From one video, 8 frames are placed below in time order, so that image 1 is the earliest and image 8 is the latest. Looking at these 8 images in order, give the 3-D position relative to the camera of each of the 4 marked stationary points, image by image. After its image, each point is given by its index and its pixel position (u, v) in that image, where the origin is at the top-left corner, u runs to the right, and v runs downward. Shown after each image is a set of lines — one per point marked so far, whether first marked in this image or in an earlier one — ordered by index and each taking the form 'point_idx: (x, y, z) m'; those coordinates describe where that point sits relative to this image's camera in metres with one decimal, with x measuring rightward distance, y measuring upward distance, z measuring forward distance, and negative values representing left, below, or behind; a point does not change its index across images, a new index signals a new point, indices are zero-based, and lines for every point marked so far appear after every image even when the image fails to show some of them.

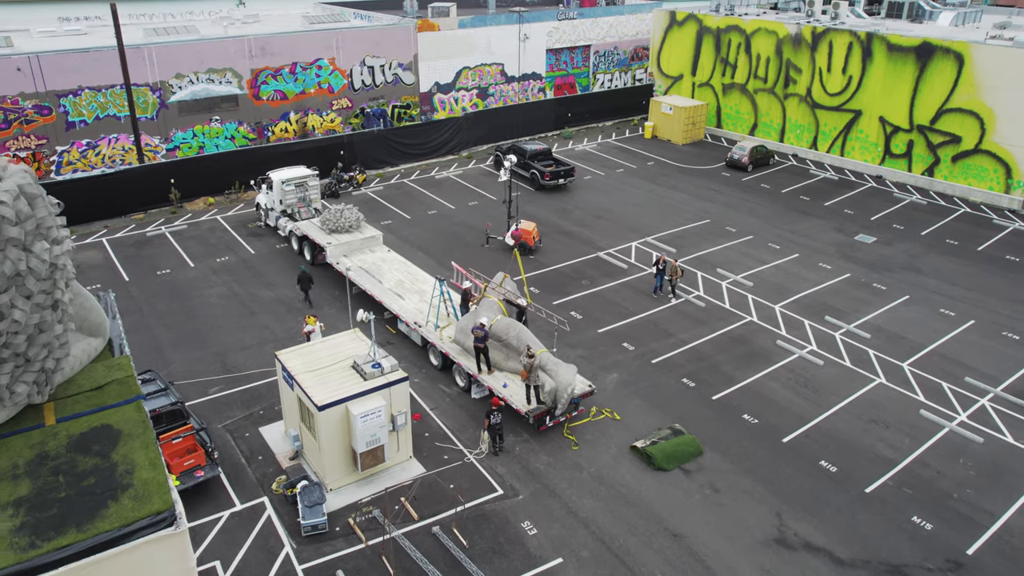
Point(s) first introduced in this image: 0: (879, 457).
0: (+8.4, -3.8, +17.6) m
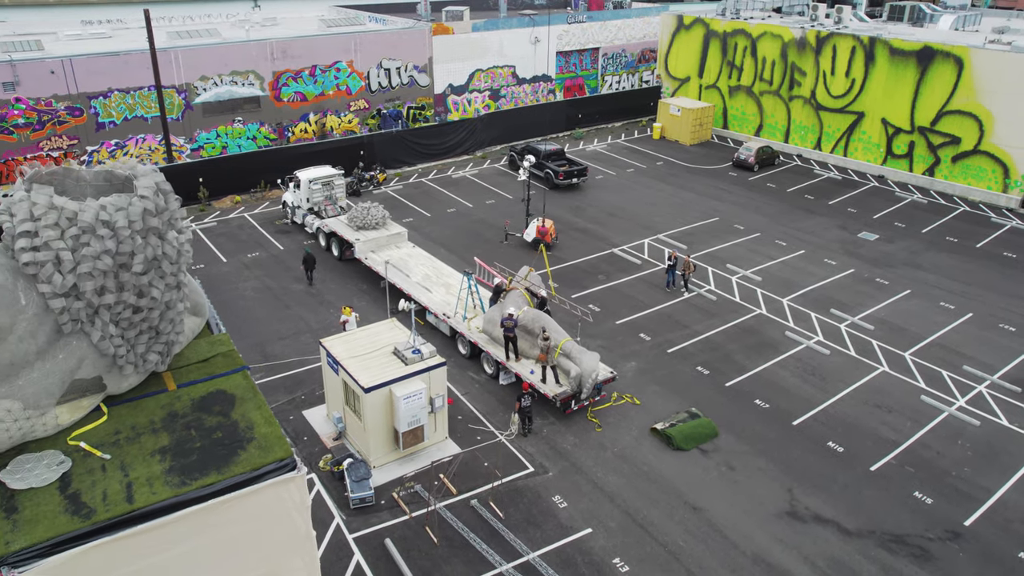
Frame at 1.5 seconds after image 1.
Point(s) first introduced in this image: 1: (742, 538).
0: (+9.0, -3.6, +18.8) m
1: (+4.7, -5.1, +15.7) m
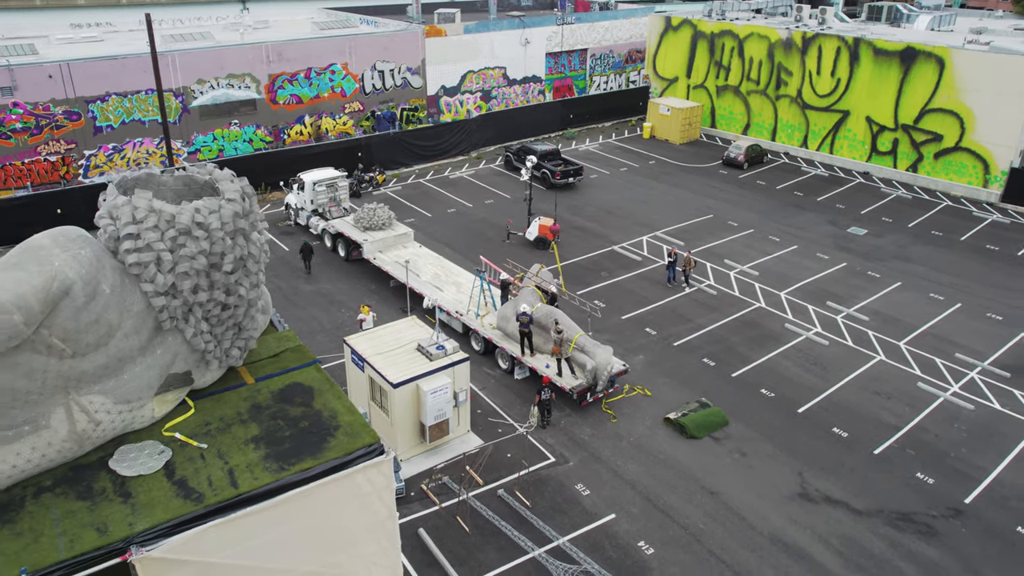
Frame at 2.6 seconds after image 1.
0: (+9.5, -3.4, +19.7) m
1: (+5.3, -4.9, +16.5) m
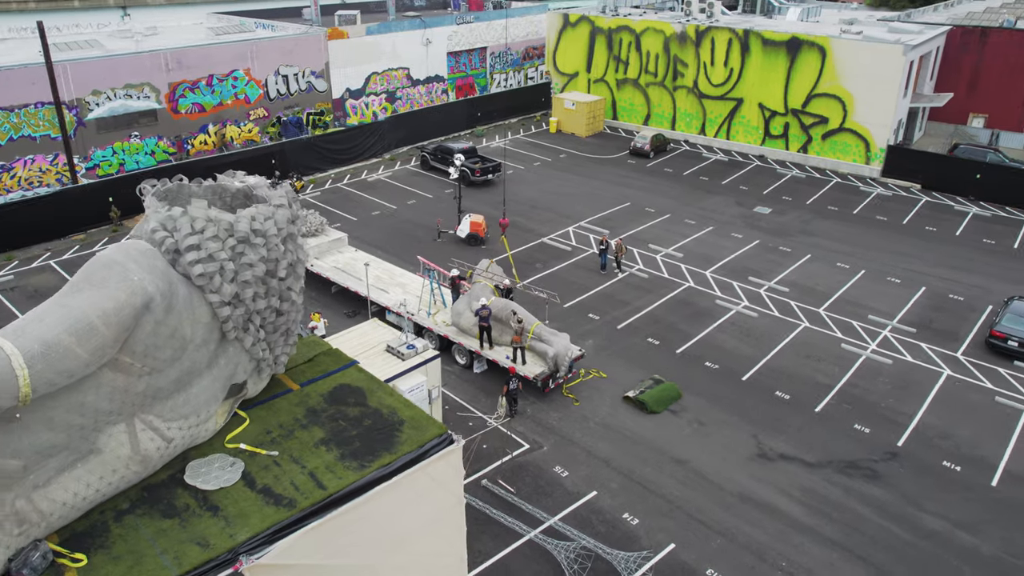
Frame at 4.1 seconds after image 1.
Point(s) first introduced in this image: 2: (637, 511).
0: (+8.5, -2.6, +21.5) m
1: (+4.9, -4.4, +17.7) m
2: (+2.7, -4.8, +16.7) m
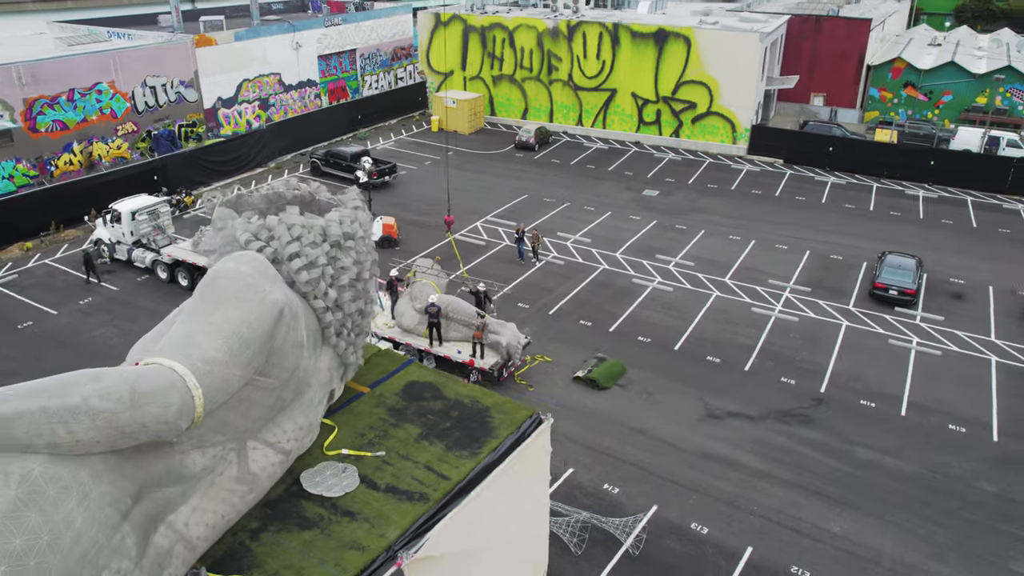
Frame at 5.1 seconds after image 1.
0: (+6.9, -1.7, +23.4) m
1: (+4.3, -3.8, +19.1) m
2: (+2.4, -4.4, +17.7) m
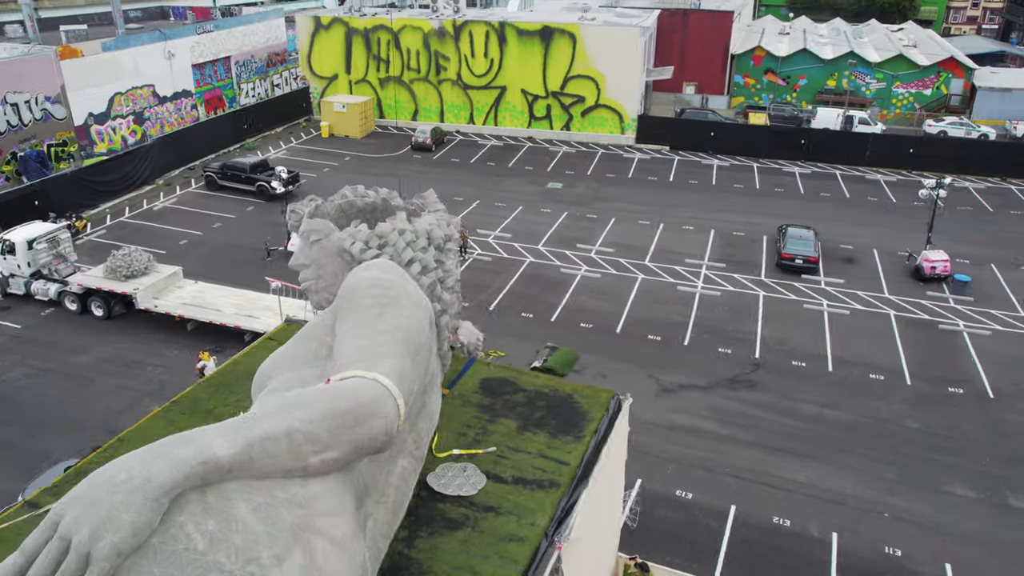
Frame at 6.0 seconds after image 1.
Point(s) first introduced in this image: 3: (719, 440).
0: (+5.3, -1.1, +24.8) m
1: (+3.6, -3.4, +20.1) m
2: (+2.0, -4.1, +18.4) m
3: (+5.2, -3.8, +19.4) m
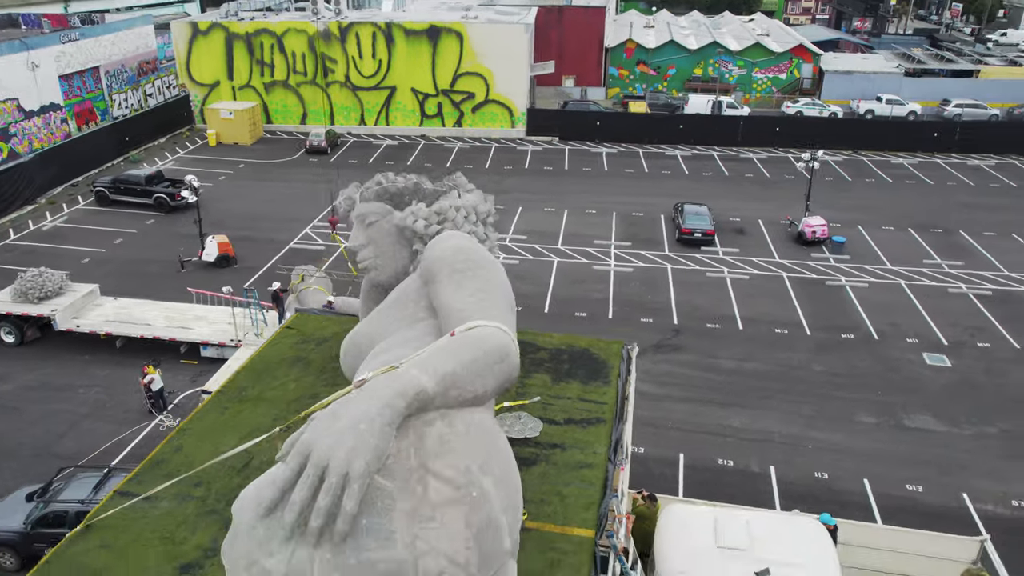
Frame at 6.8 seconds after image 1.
0: (+2.9, -0.3, +26.5) m
1: (+2.3, -2.7, +21.6) m
2: (+1.1, -3.6, +19.7) m
3: (+4.0, -3.0, +21.2) m
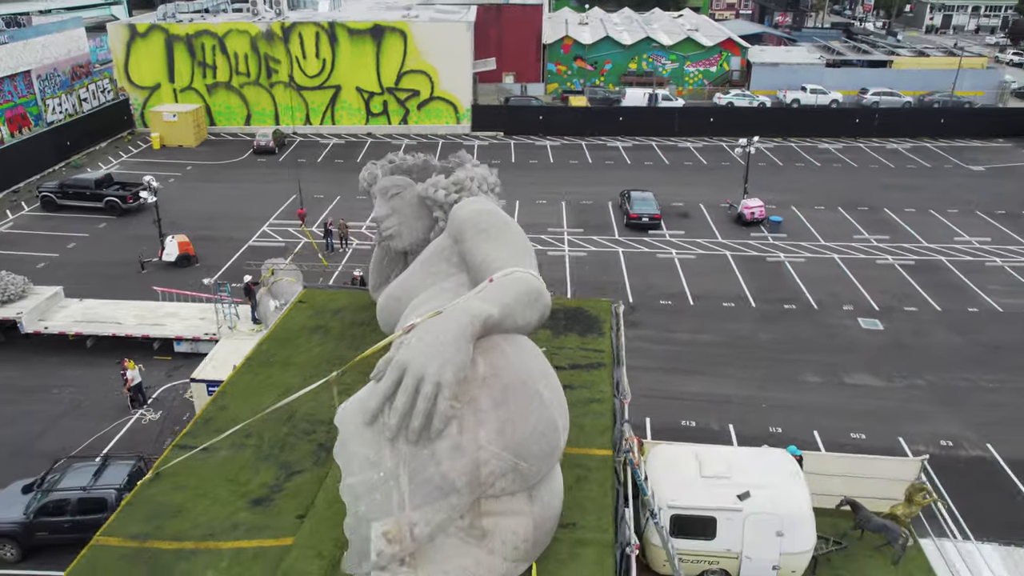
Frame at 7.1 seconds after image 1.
0: (+1.6, +0.2, +27.8) m
1: (+1.4, -2.2, +22.8) m
2: (+0.4, -3.1, +20.8) m
3: (+3.2, -2.4, +22.5) m
